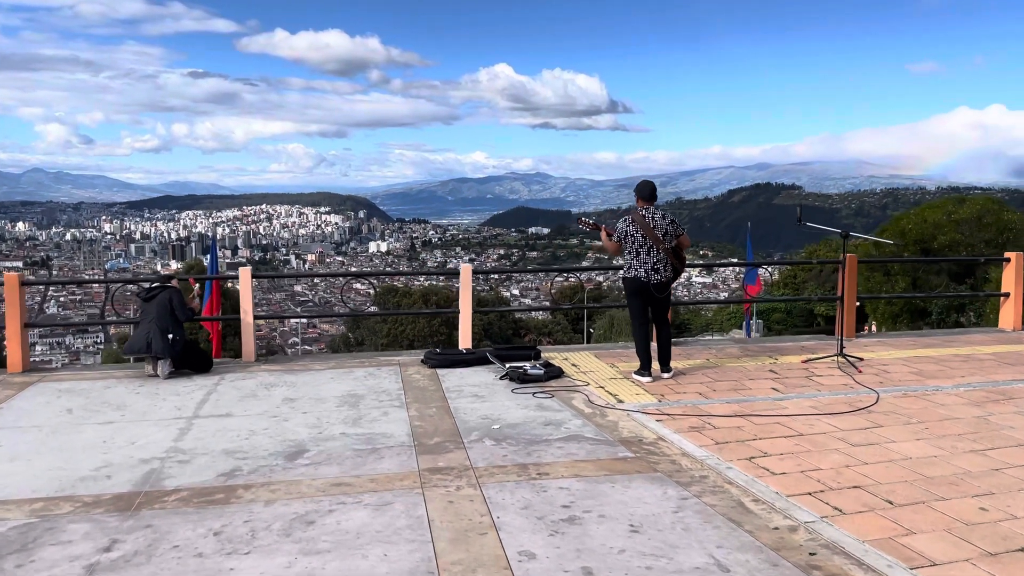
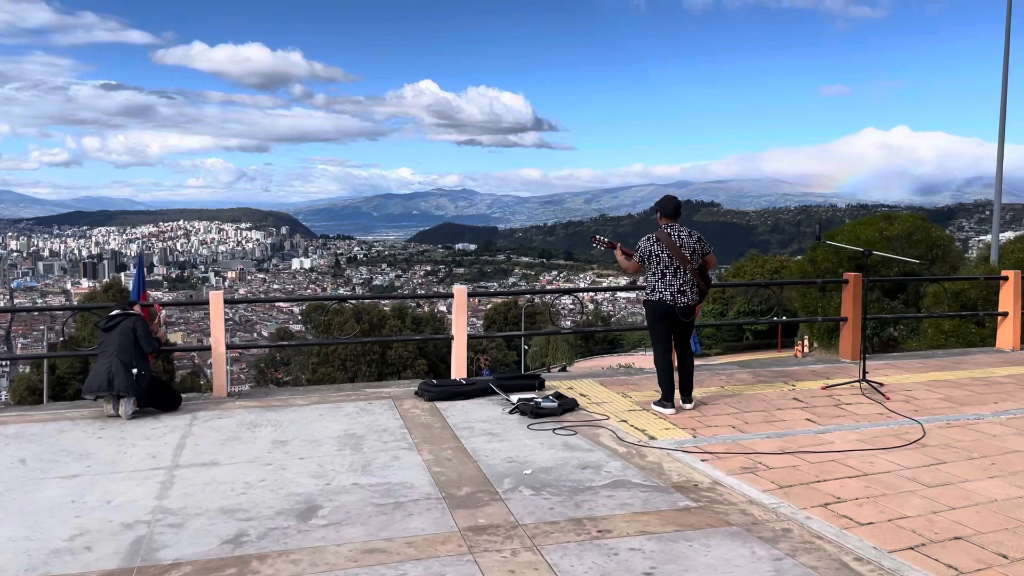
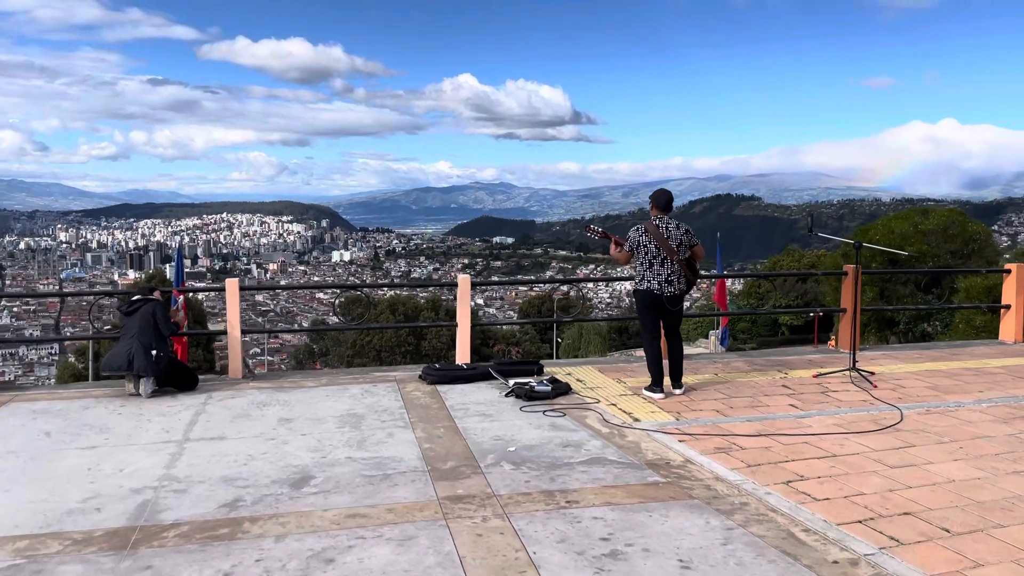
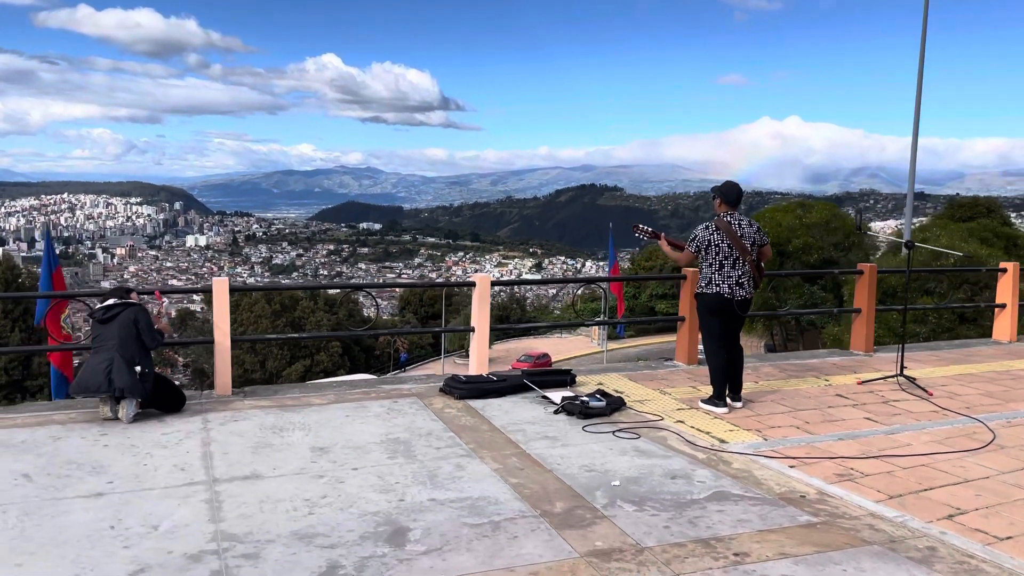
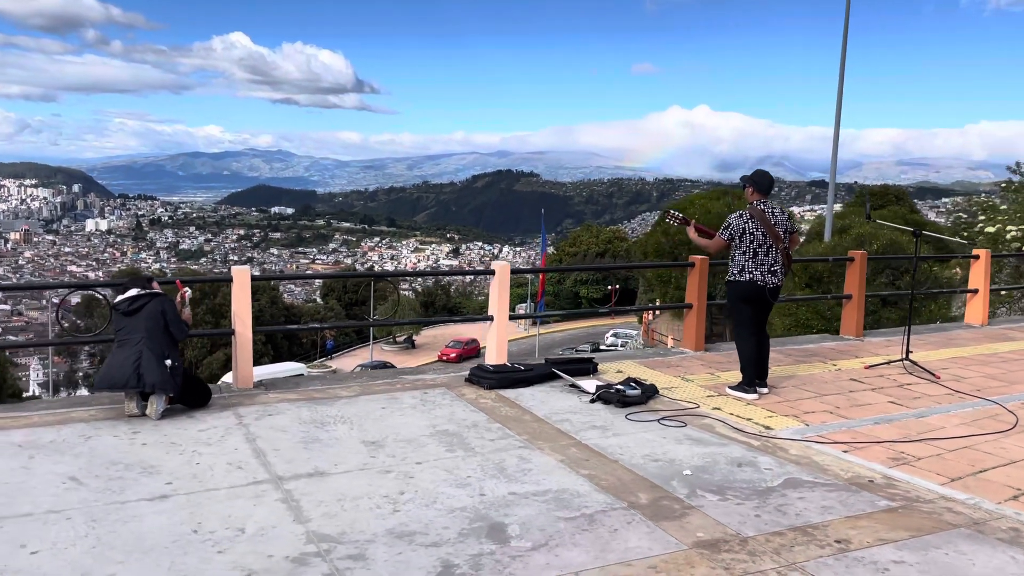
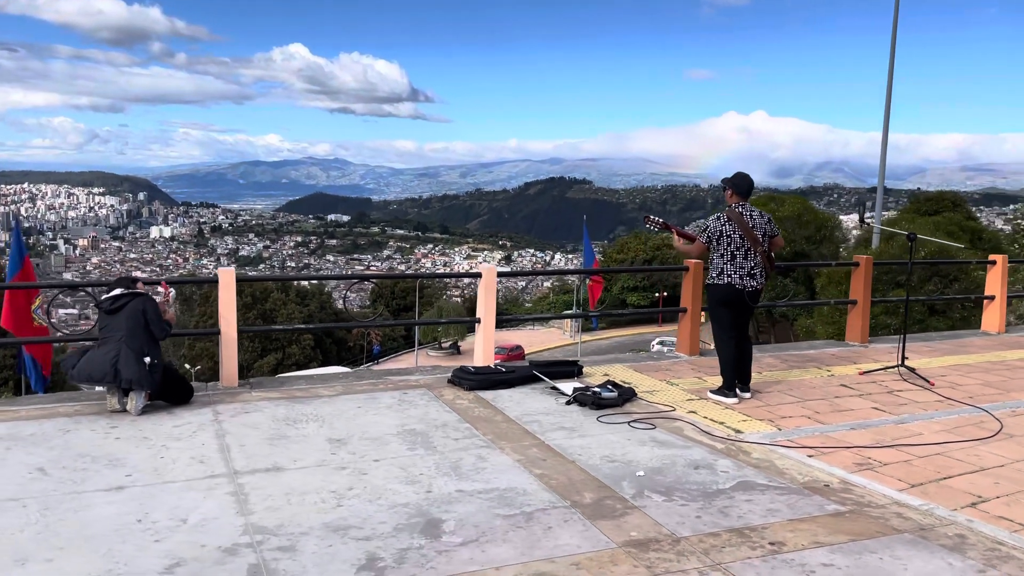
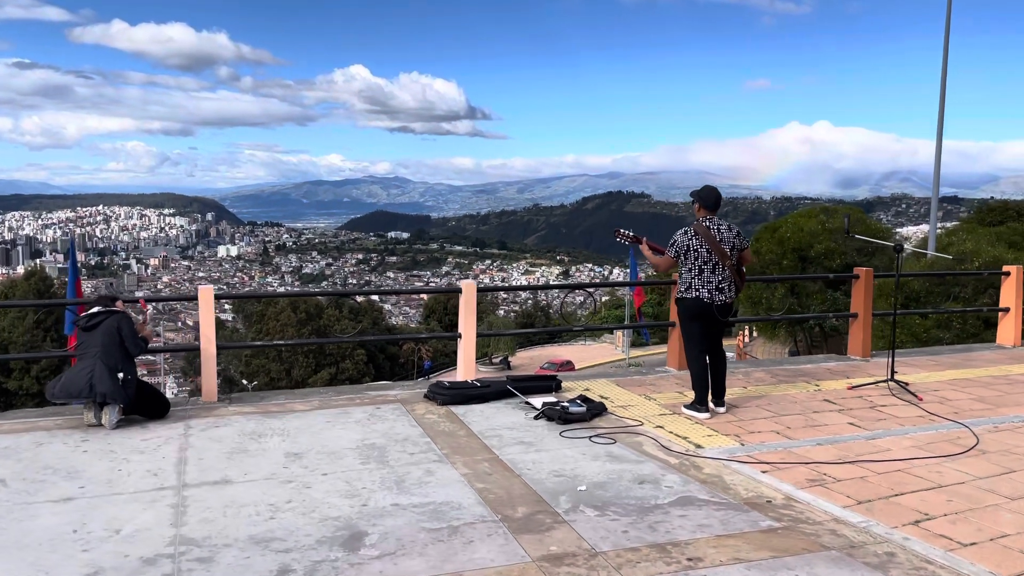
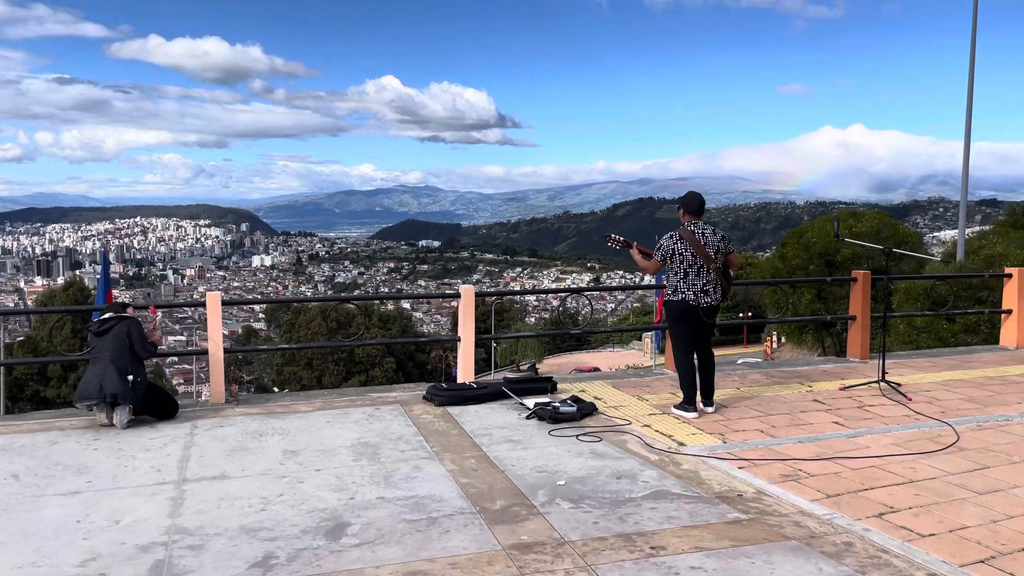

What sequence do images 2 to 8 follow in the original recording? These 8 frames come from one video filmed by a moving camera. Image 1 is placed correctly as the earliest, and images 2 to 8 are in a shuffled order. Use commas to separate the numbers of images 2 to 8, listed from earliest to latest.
3, 2, 8, 7, 4, 6, 5
